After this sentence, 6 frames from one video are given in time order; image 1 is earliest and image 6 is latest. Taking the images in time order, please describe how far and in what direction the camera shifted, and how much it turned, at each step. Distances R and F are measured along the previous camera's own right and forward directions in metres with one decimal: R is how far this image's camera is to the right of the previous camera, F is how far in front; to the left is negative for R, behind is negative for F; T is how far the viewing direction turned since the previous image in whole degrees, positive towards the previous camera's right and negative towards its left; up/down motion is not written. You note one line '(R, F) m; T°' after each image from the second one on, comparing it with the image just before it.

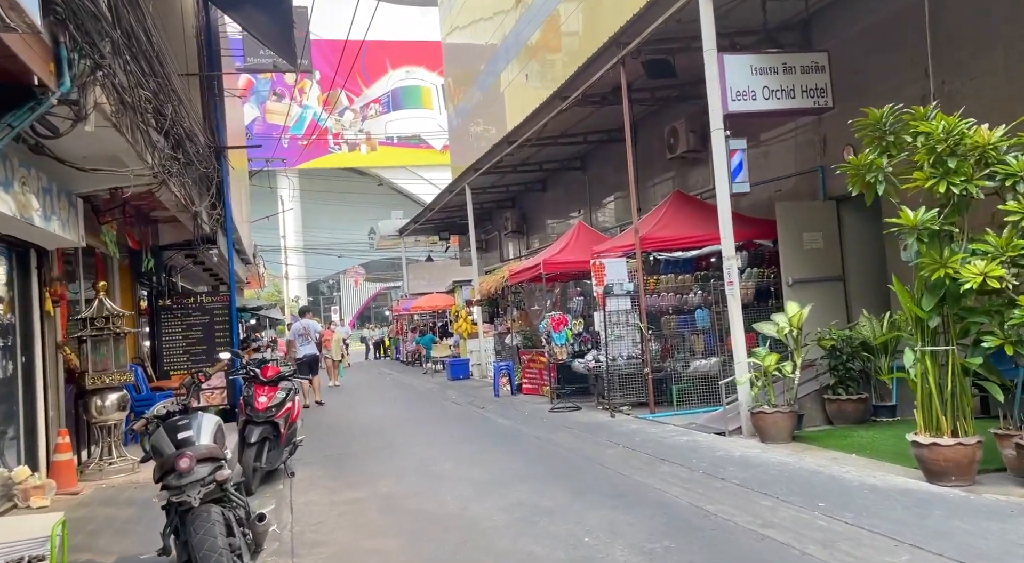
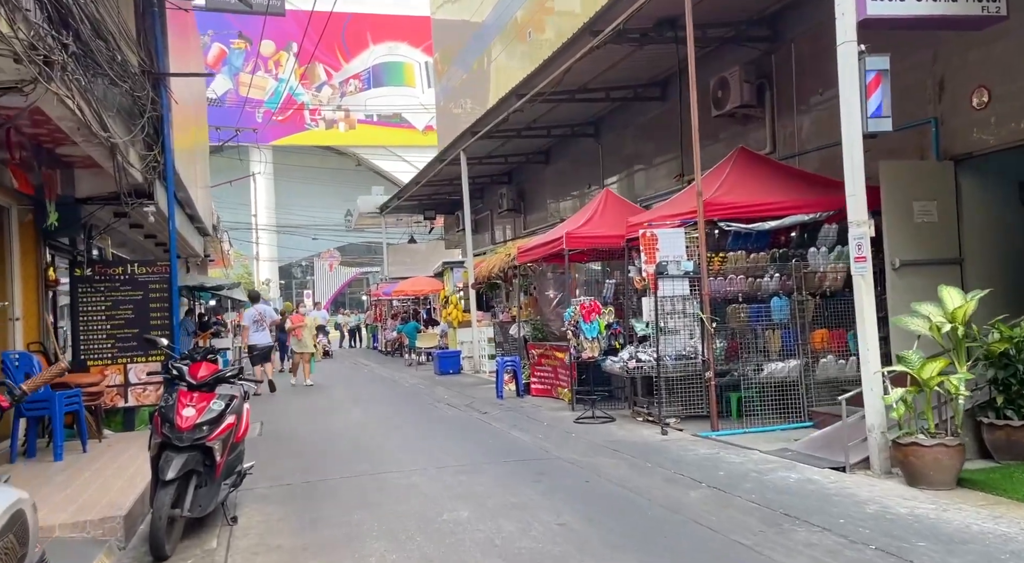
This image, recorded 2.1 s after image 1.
(-0.5, +2.9) m; +1°
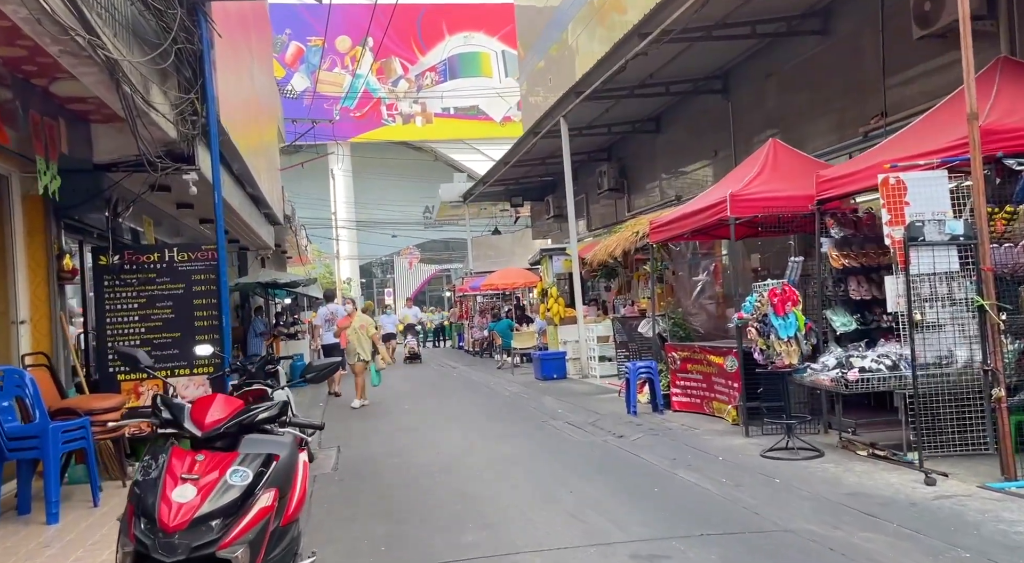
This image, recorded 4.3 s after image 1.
(-0.8, +3.1) m; -5°
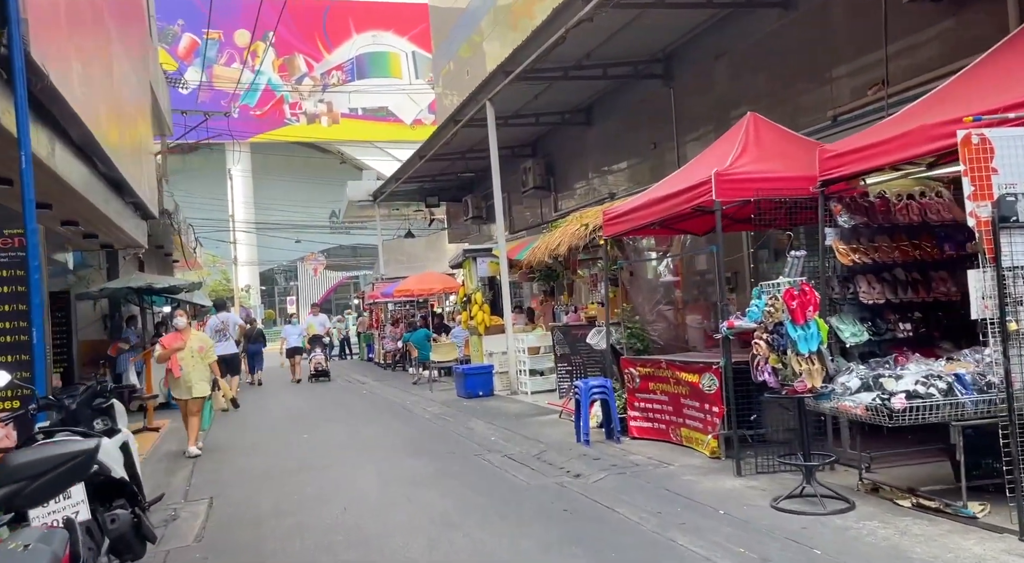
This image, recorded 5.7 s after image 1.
(-0.2, +2.1) m; +6°
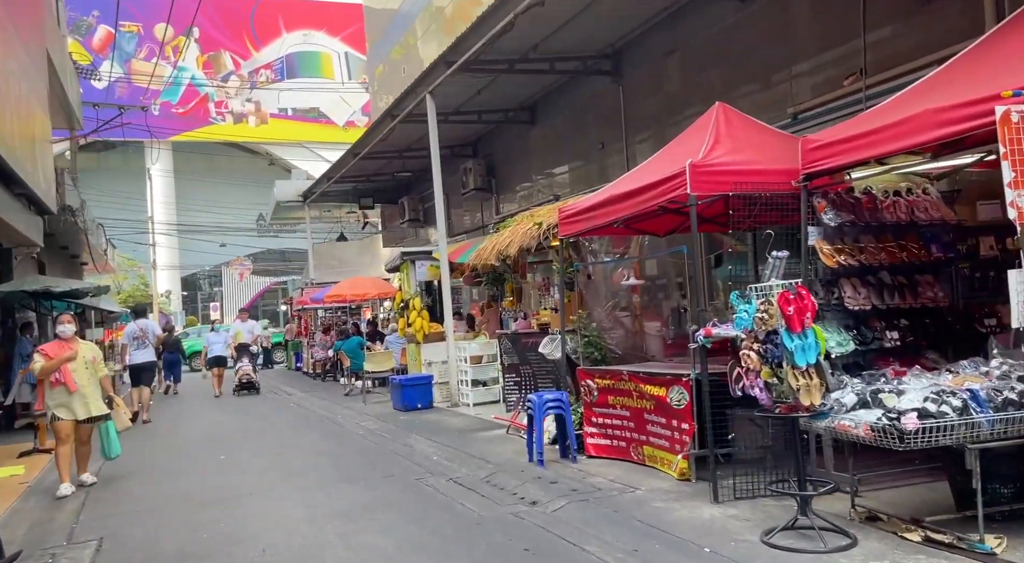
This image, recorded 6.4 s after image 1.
(-0.1, +0.9) m; +4°
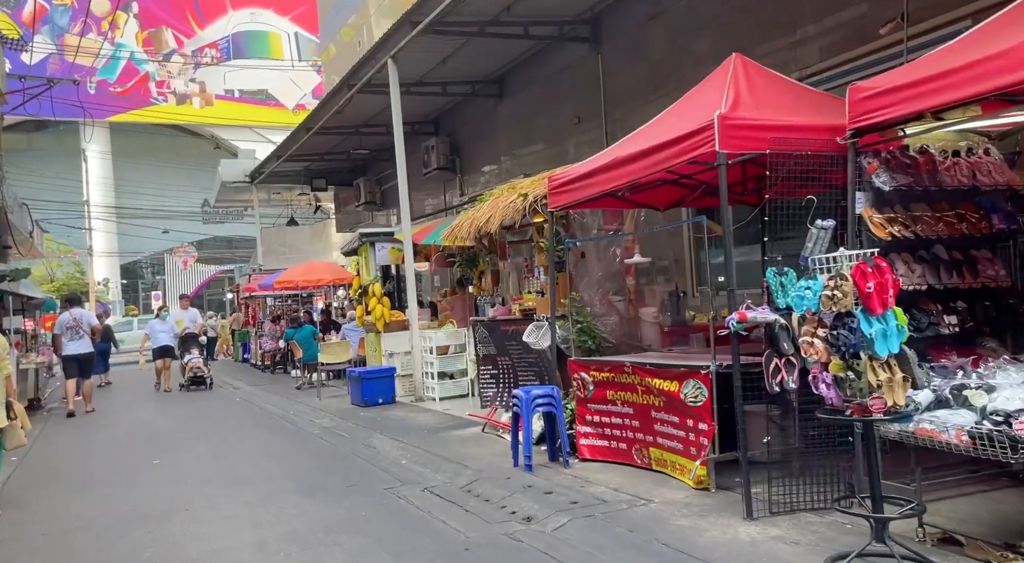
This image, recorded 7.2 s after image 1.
(-0.3, +1.2) m; +3°
